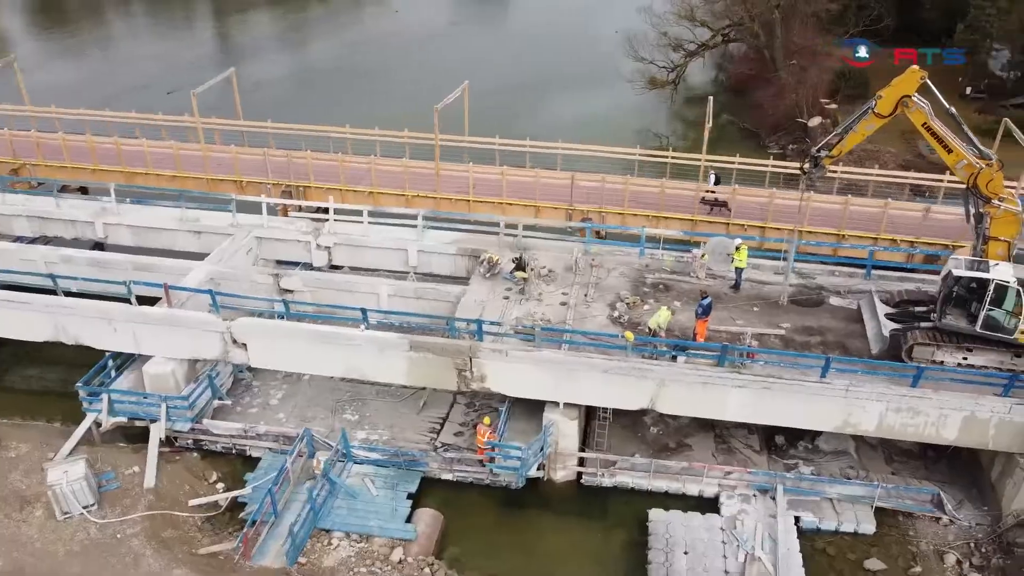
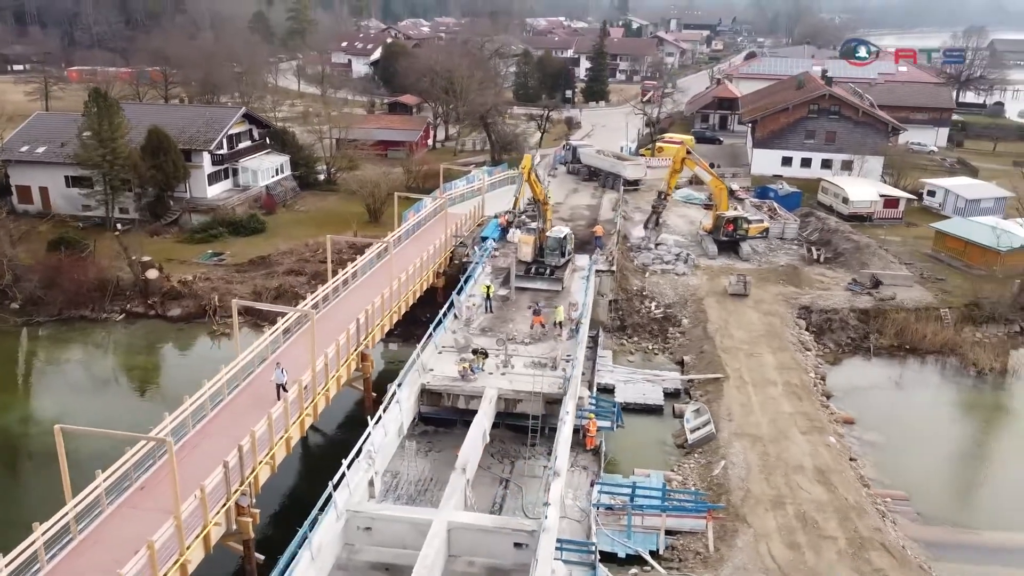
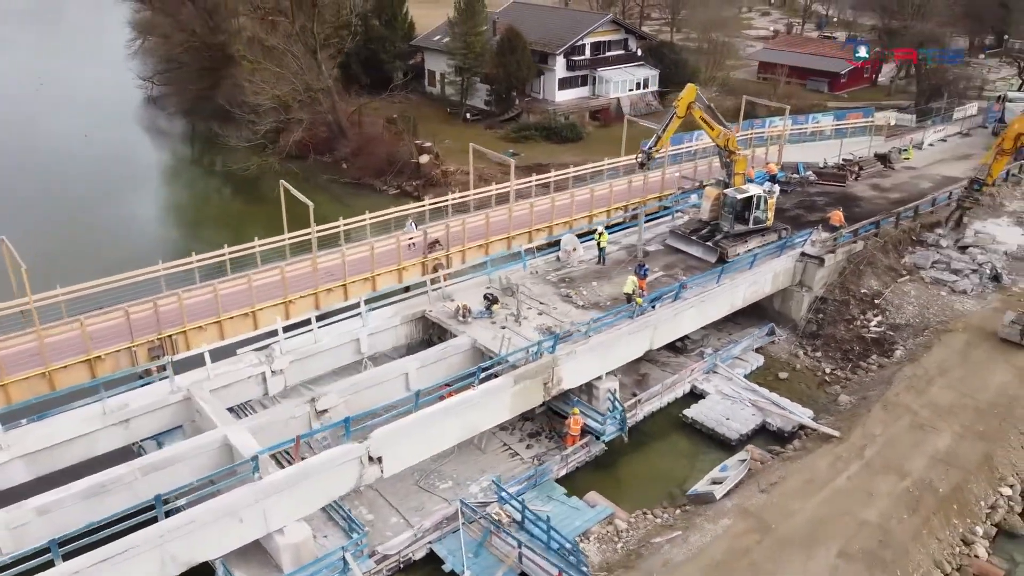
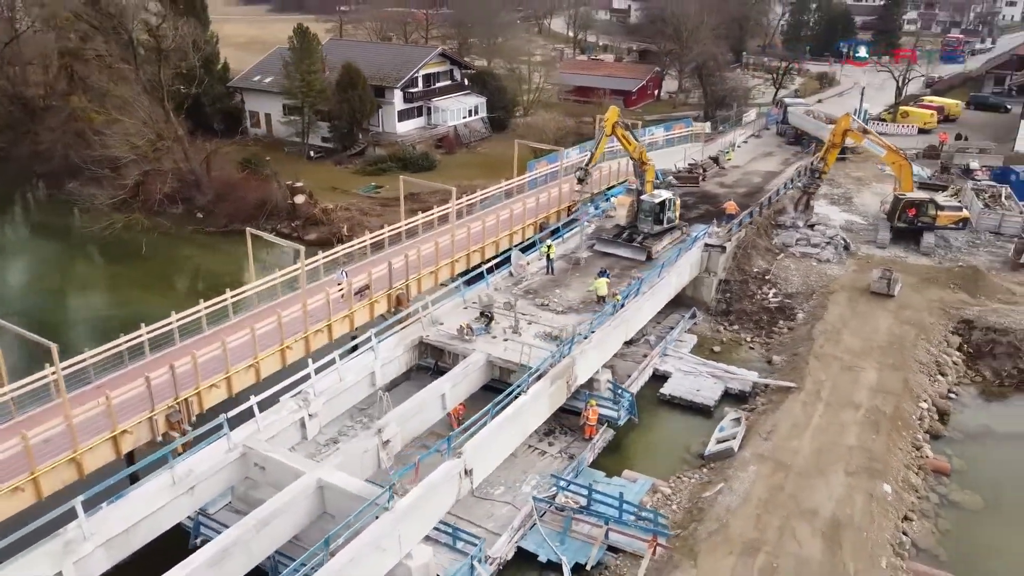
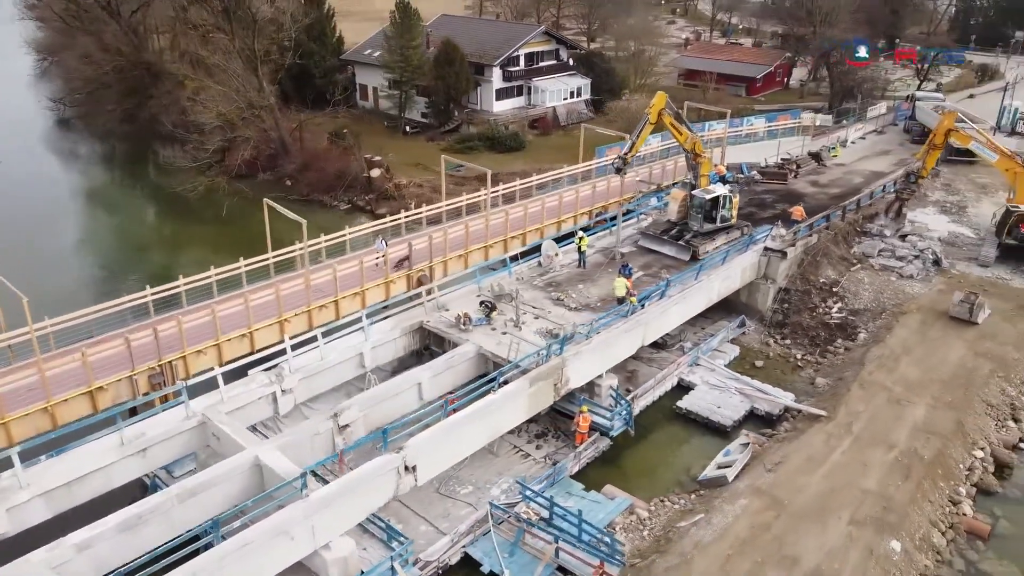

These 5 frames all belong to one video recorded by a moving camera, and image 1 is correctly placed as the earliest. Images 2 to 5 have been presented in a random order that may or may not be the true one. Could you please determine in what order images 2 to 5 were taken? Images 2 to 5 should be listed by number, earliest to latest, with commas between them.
3, 5, 4, 2
